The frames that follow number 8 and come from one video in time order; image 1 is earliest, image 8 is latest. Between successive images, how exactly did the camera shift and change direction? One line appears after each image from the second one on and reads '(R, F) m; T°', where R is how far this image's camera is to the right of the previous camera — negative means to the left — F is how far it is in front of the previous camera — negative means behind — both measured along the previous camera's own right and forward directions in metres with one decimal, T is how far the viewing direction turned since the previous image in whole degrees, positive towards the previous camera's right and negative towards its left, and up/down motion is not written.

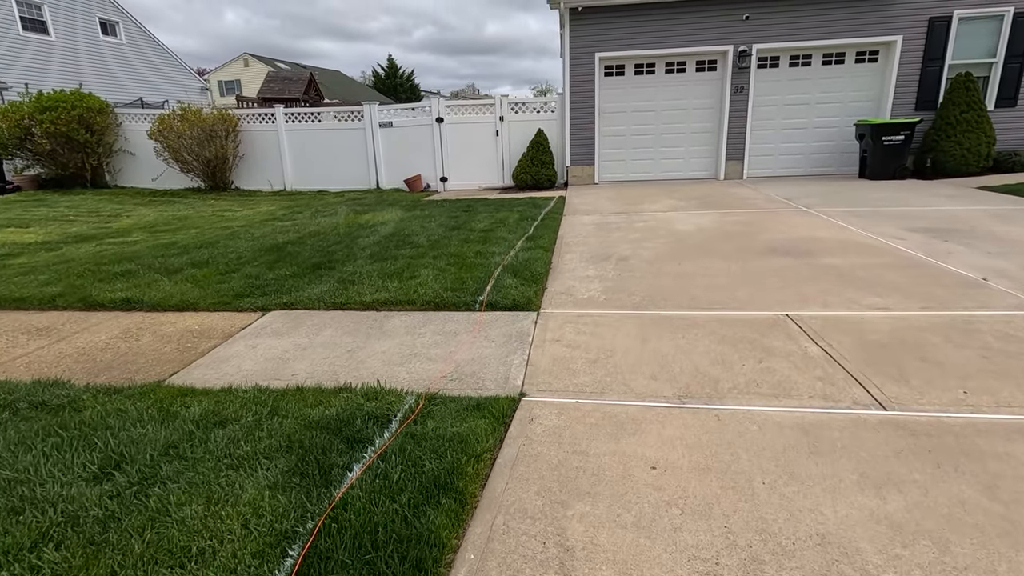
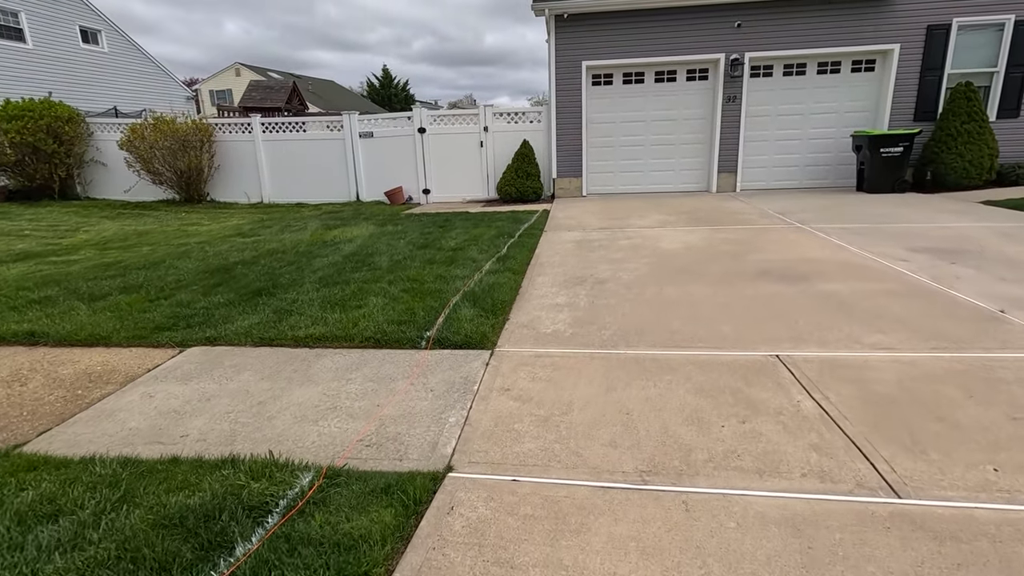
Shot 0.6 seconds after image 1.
(+0.3, +0.5) m; 0°
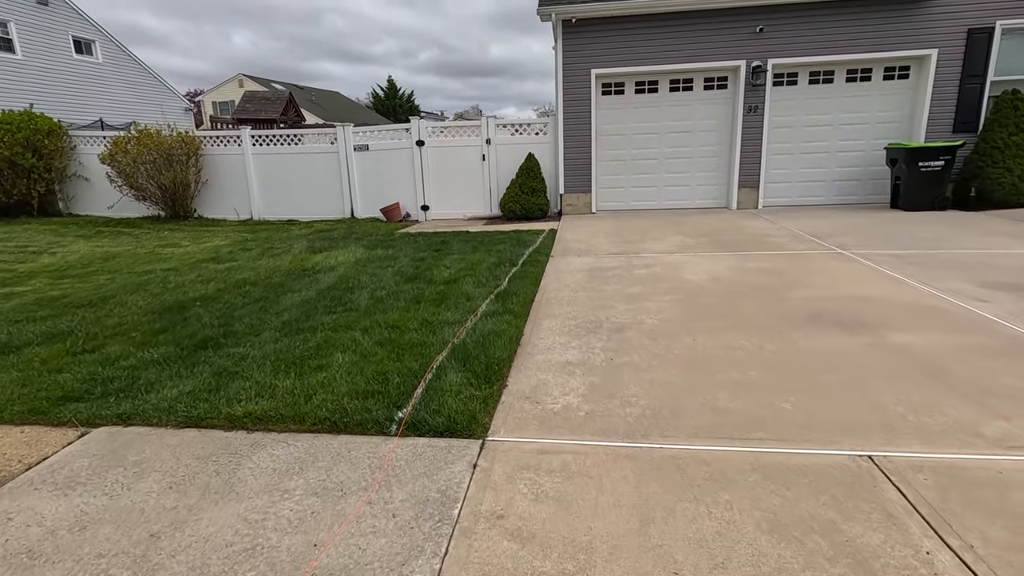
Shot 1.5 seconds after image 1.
(0.0, +0.8) m; -1°
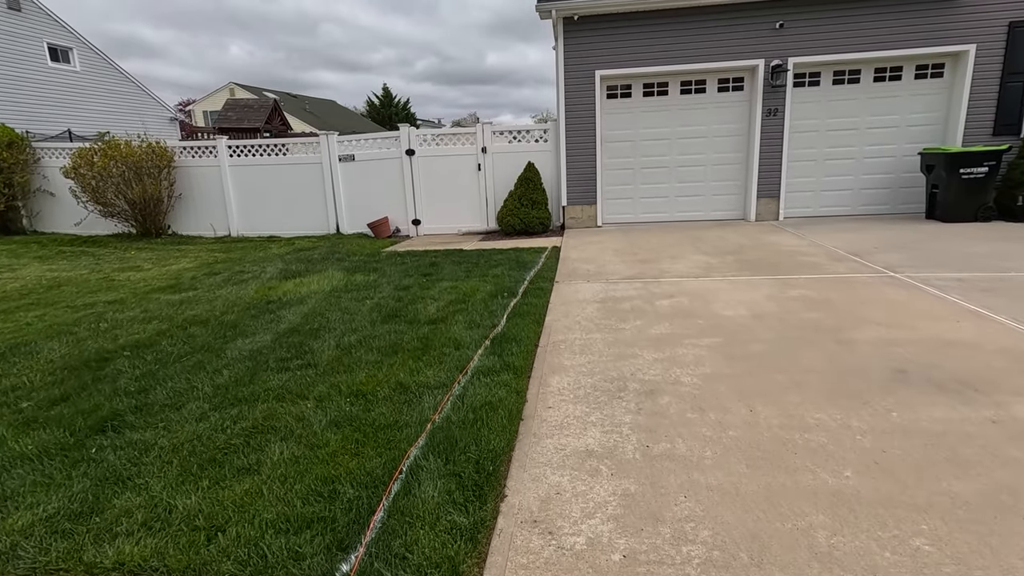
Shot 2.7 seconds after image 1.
(0.0, +0.9) m; 0°
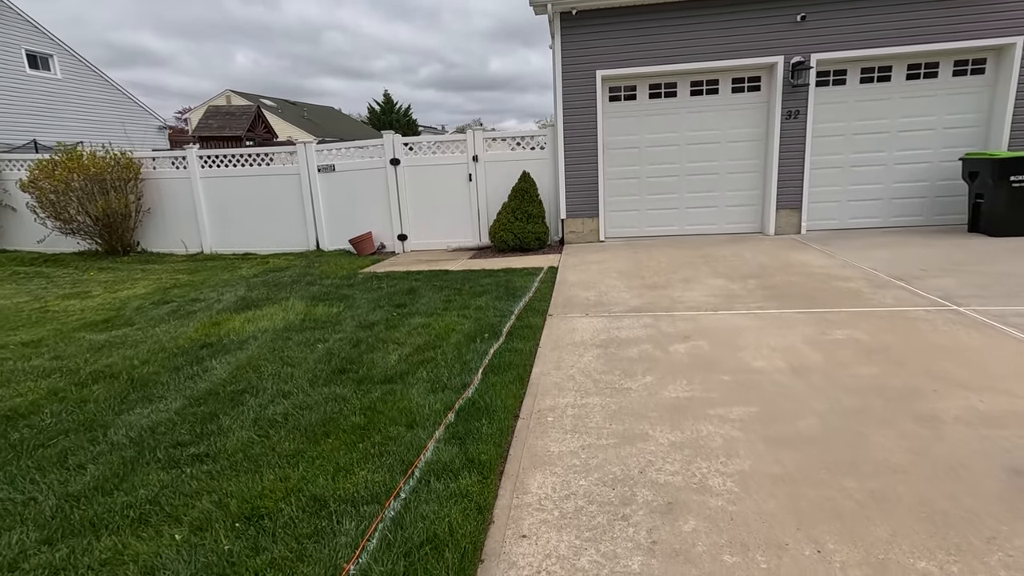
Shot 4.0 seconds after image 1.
(+0.2, +0.9) m; -1°
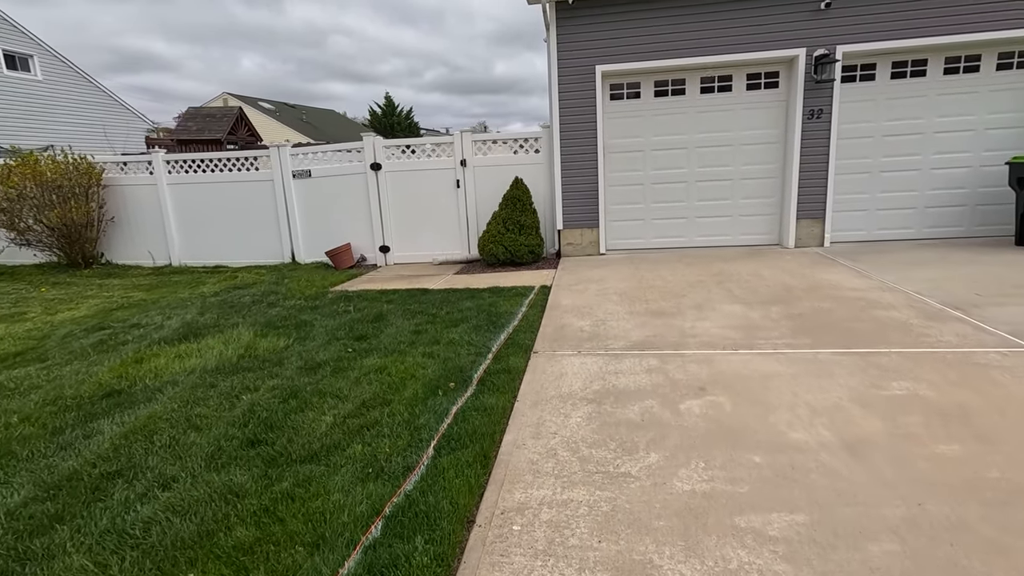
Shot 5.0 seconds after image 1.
(+0.2, +0.8) m; -1°
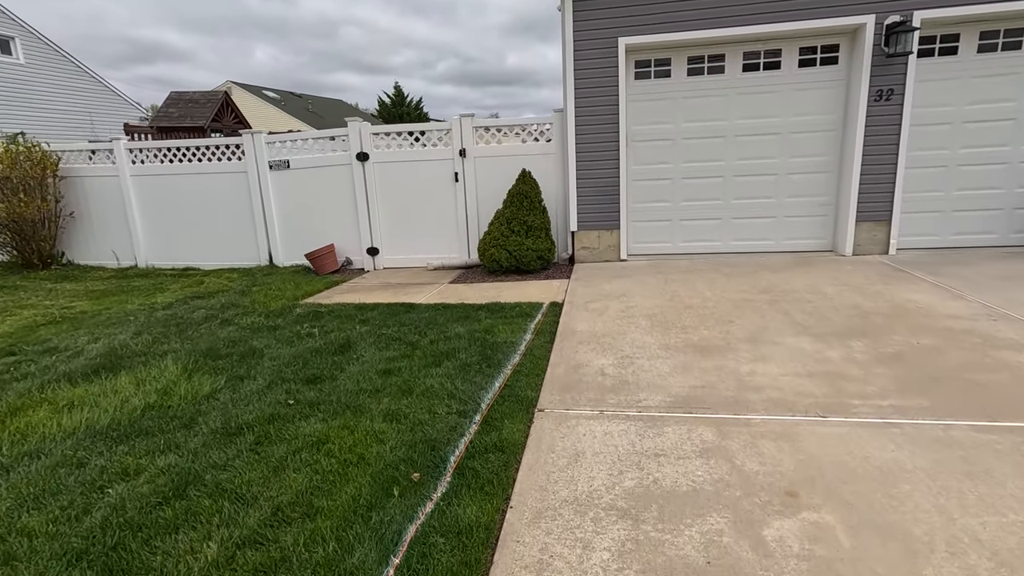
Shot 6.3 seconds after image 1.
(+0.1, +1.1) m; -1°
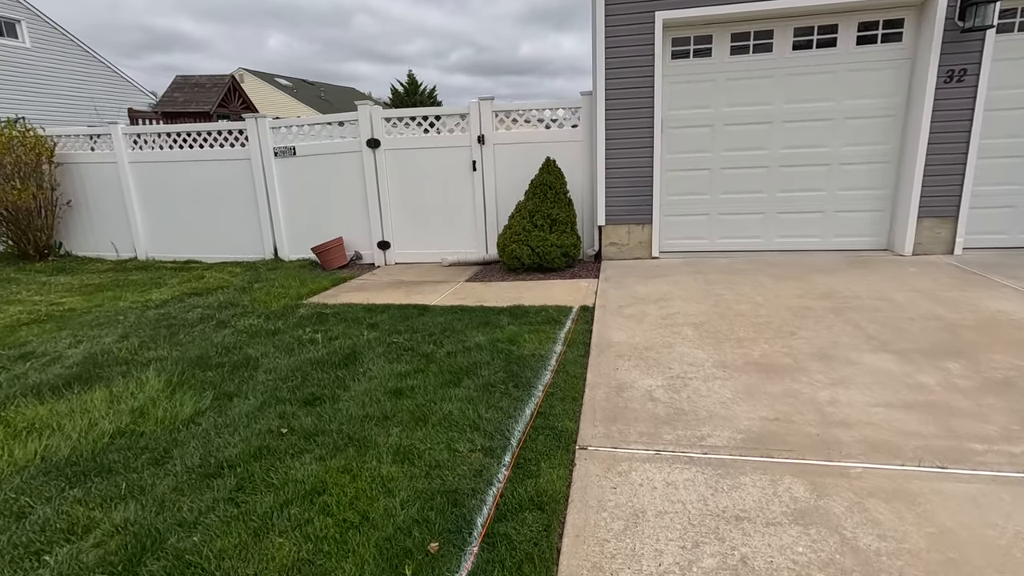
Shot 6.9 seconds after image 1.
(-0.1, +0.5) m; -1°
